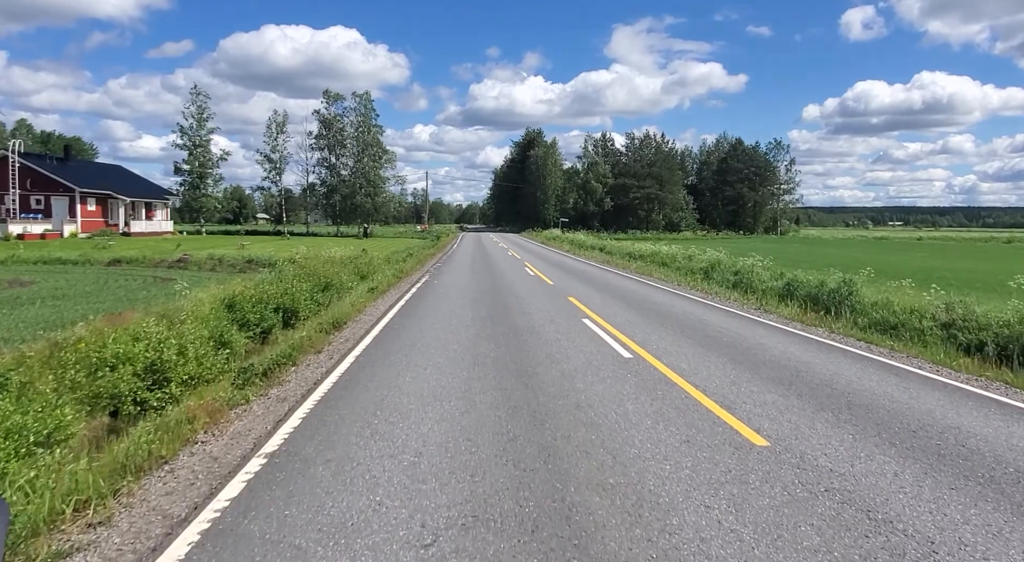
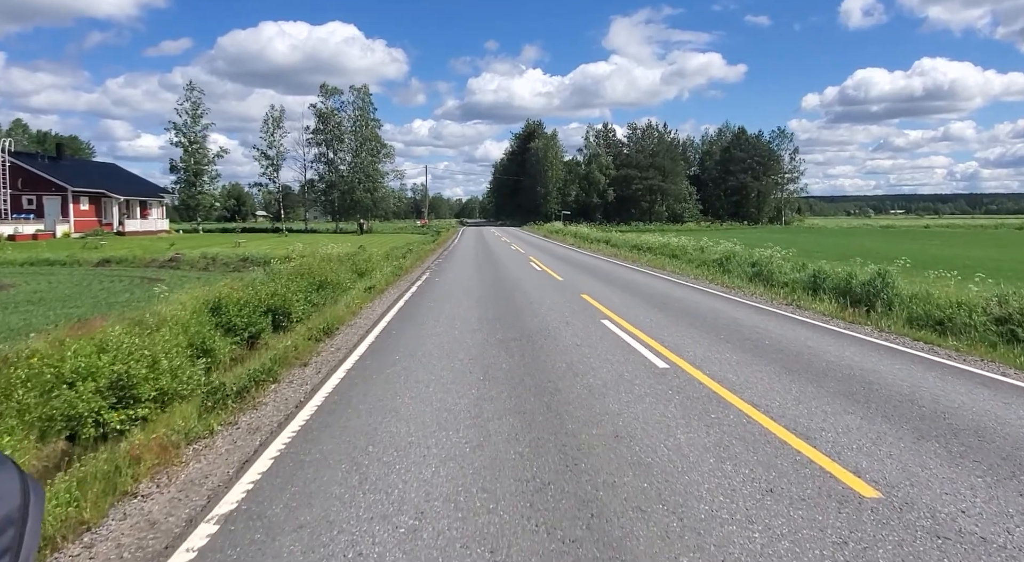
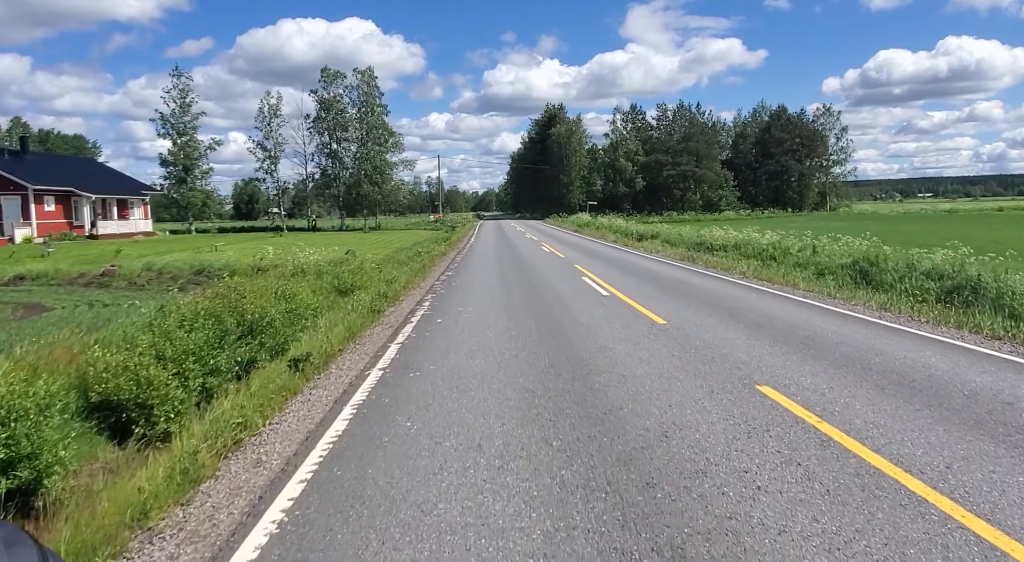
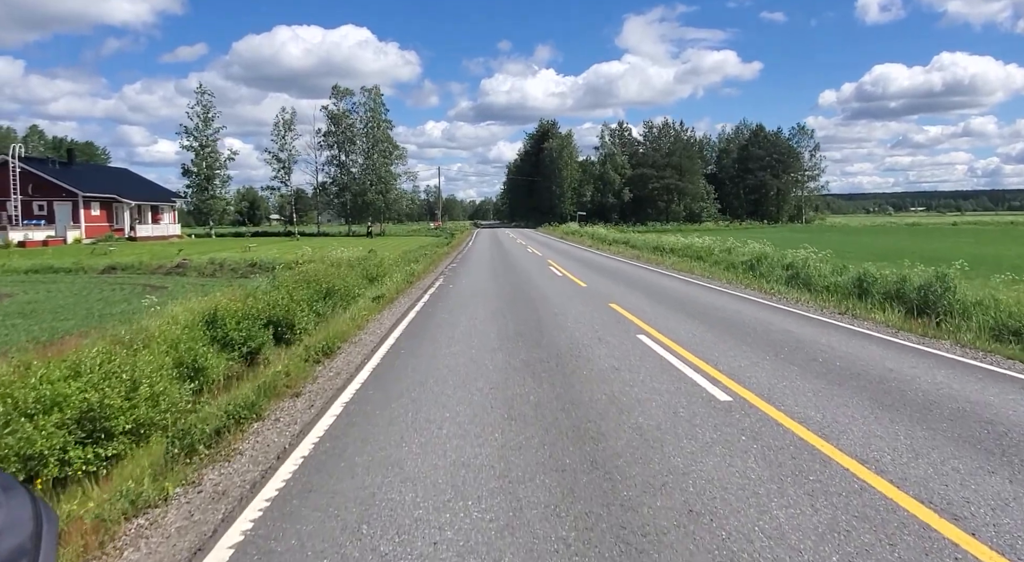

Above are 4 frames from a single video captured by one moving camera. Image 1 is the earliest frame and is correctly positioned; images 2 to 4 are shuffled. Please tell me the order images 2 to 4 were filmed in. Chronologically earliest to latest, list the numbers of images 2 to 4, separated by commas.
2, 4, 3
